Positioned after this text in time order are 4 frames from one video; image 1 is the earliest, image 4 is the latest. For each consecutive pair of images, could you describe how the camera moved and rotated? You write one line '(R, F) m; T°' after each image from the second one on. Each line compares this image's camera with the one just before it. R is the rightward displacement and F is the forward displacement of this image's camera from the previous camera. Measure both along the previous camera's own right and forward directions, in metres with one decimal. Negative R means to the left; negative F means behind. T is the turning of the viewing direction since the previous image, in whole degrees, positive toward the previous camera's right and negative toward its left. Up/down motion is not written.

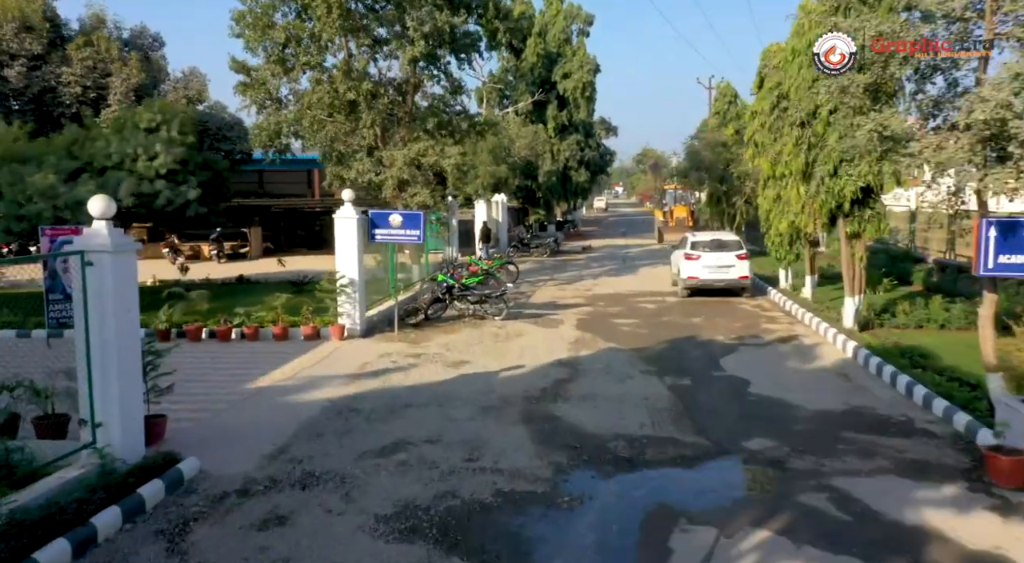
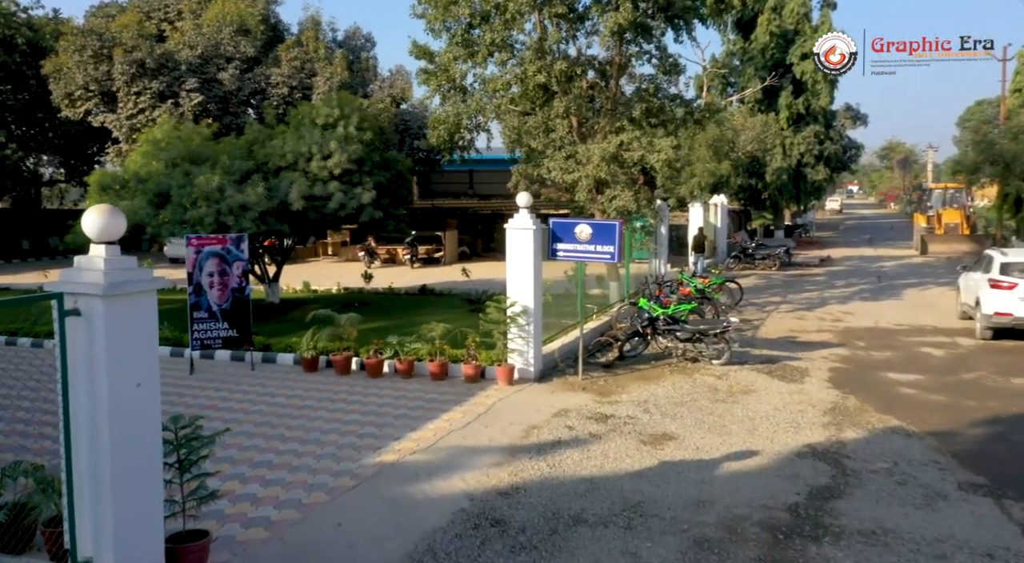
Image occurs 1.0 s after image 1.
(-0.1, +2.5) m; -15°
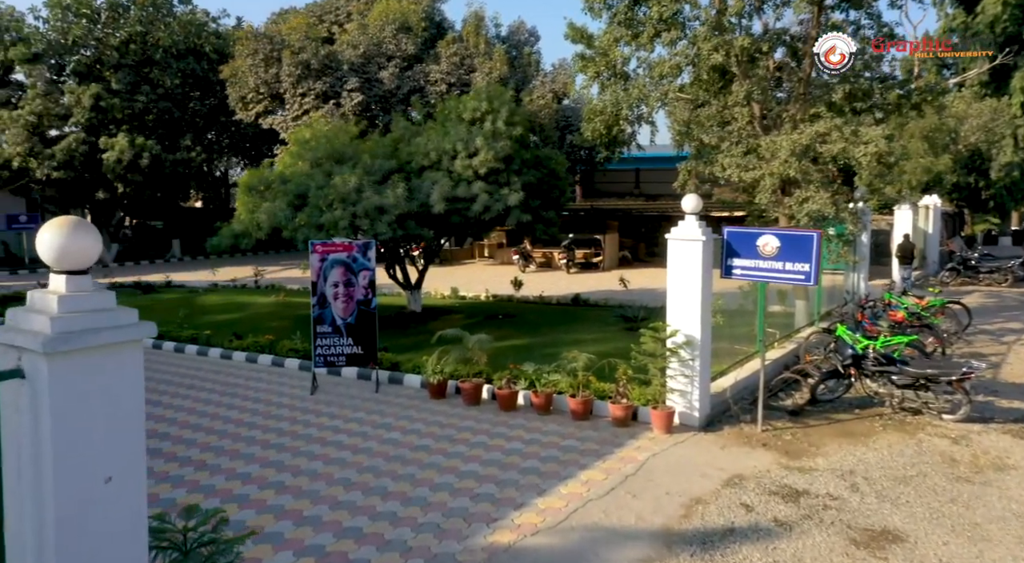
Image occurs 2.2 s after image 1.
(0.0, +1.5) m; -12°
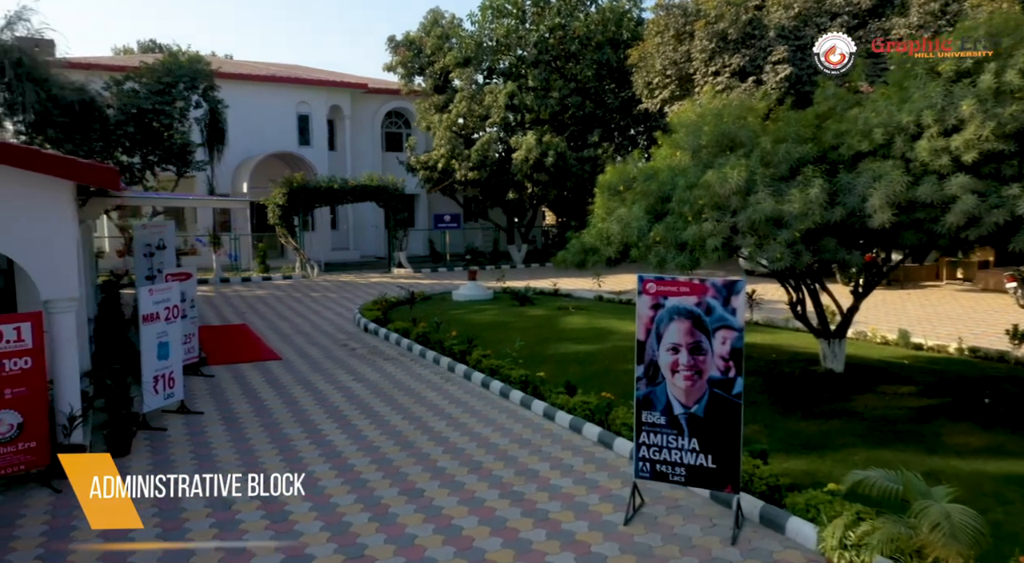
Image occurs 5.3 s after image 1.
(-0.3, +3.8) m; -30°
